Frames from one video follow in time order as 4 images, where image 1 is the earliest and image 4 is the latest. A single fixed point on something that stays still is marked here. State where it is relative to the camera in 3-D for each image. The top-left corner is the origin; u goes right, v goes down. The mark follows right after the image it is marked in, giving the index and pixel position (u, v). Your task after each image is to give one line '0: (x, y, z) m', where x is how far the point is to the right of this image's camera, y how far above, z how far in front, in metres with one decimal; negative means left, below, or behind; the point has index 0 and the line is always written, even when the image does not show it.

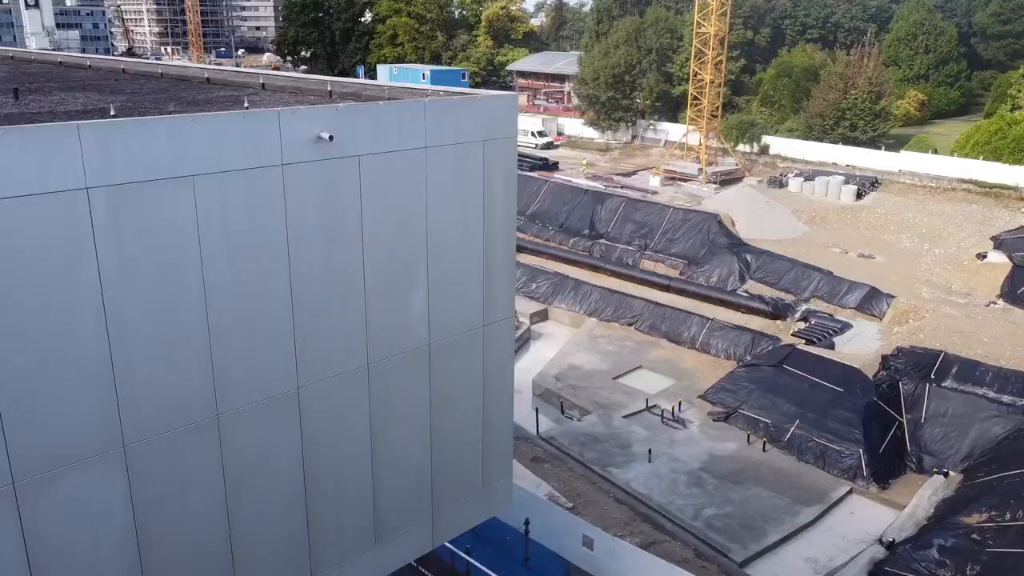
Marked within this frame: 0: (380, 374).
0: (-0.8, -0.5, +4.8) m
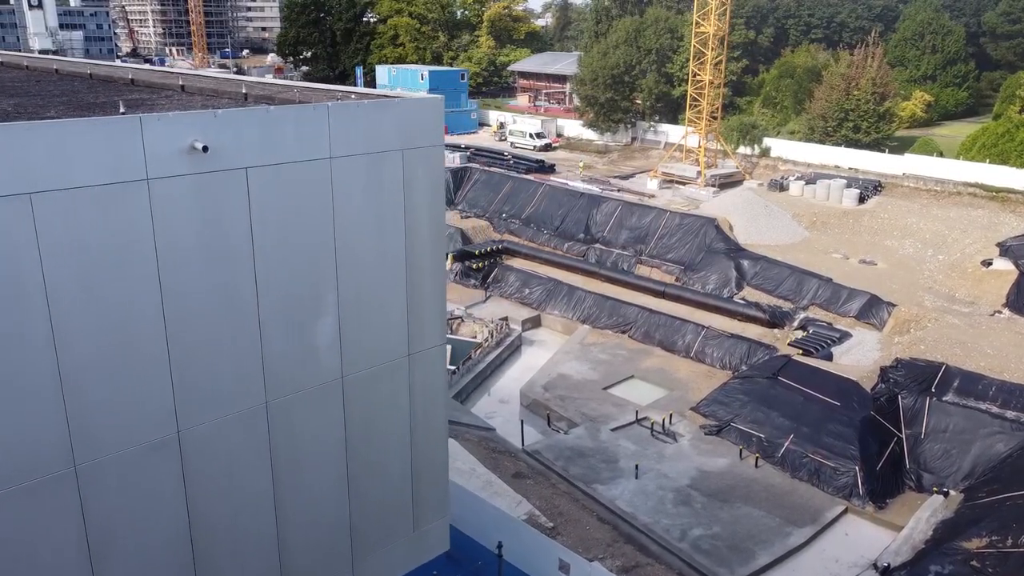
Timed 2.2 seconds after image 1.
0: (-1.3, -0.7, +4.3) m
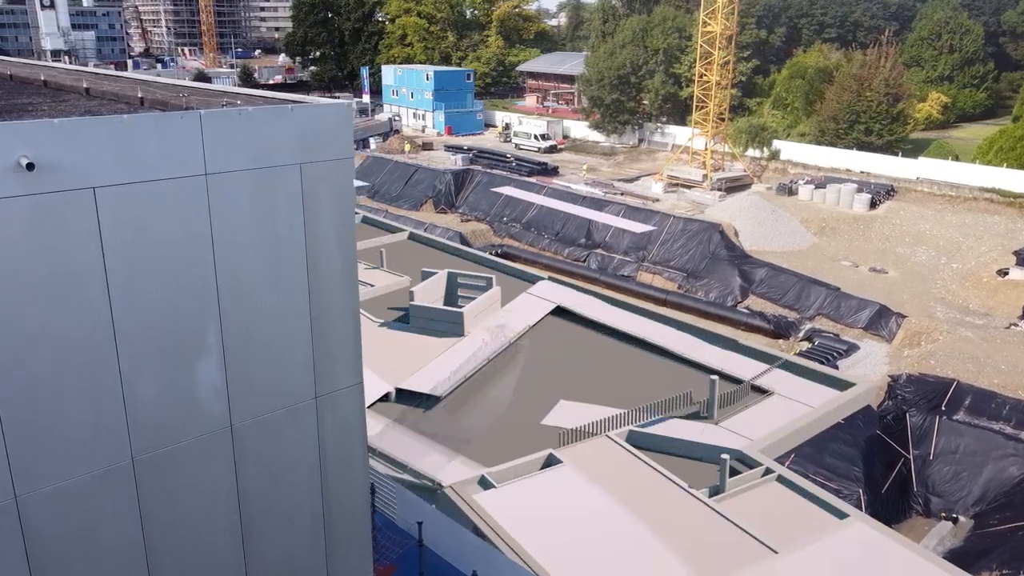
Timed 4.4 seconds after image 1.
0: (-1.7, -0.9, +3.7) m
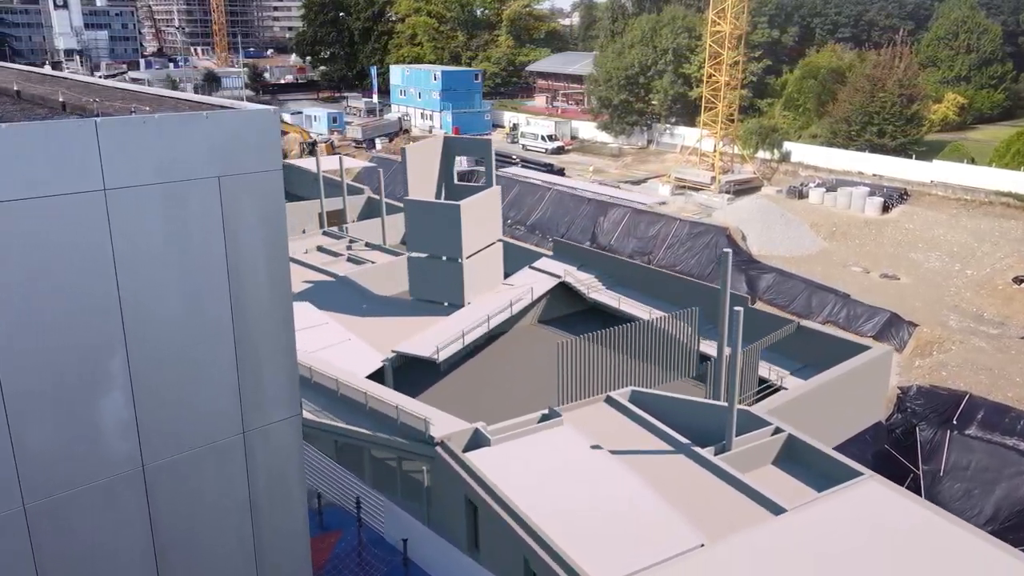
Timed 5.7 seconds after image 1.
0: (-2.0, -1.0, +3.3) m
